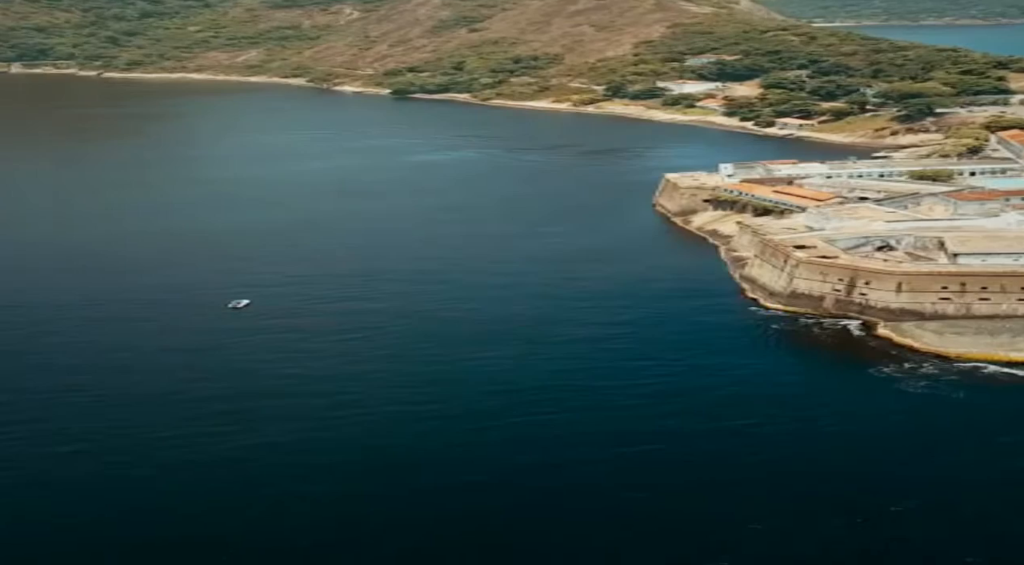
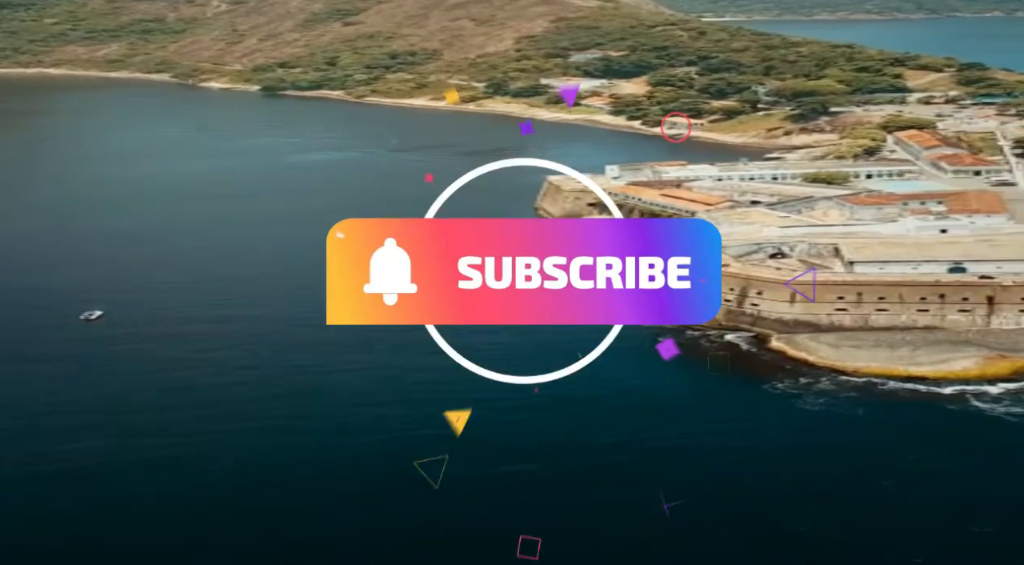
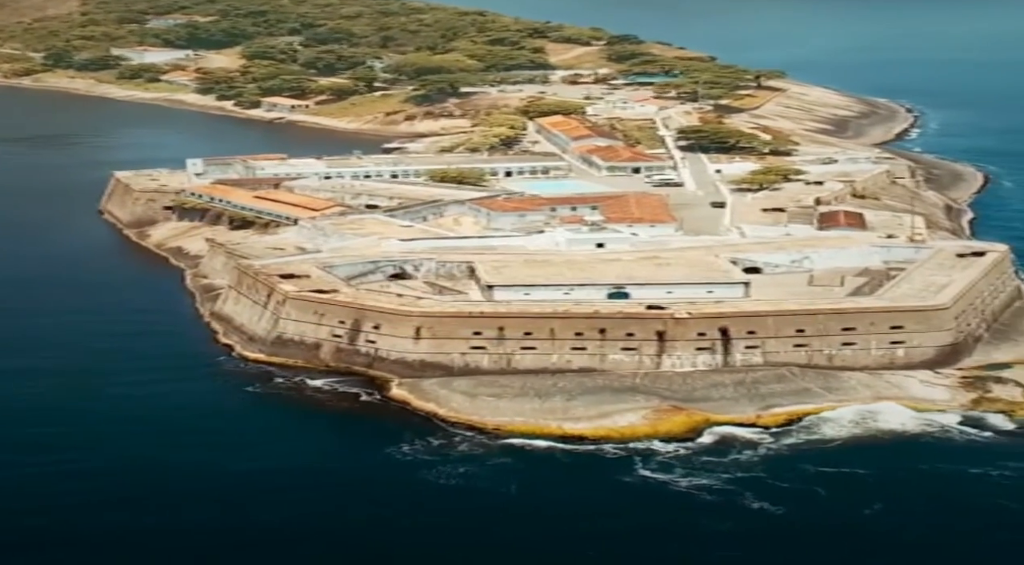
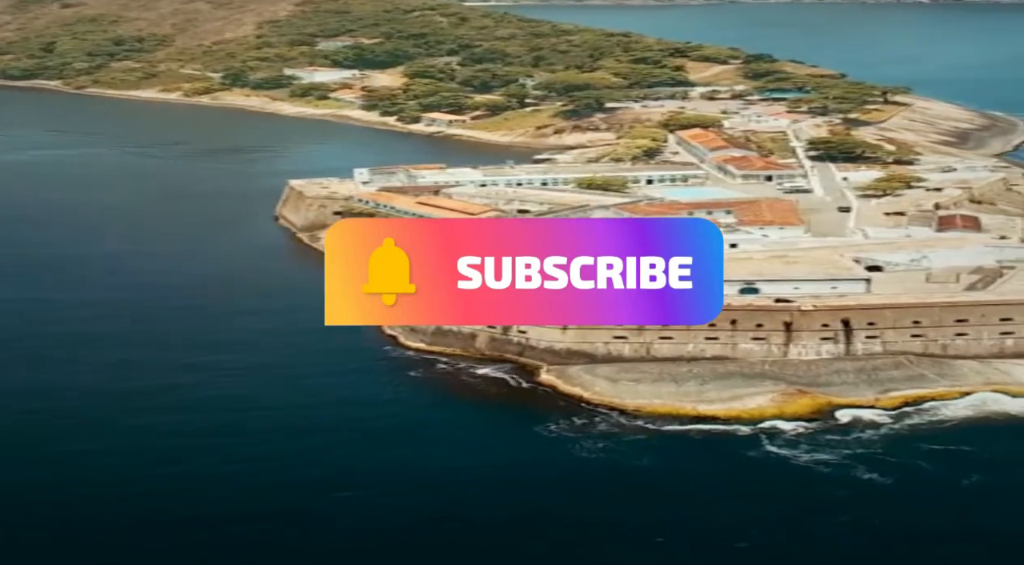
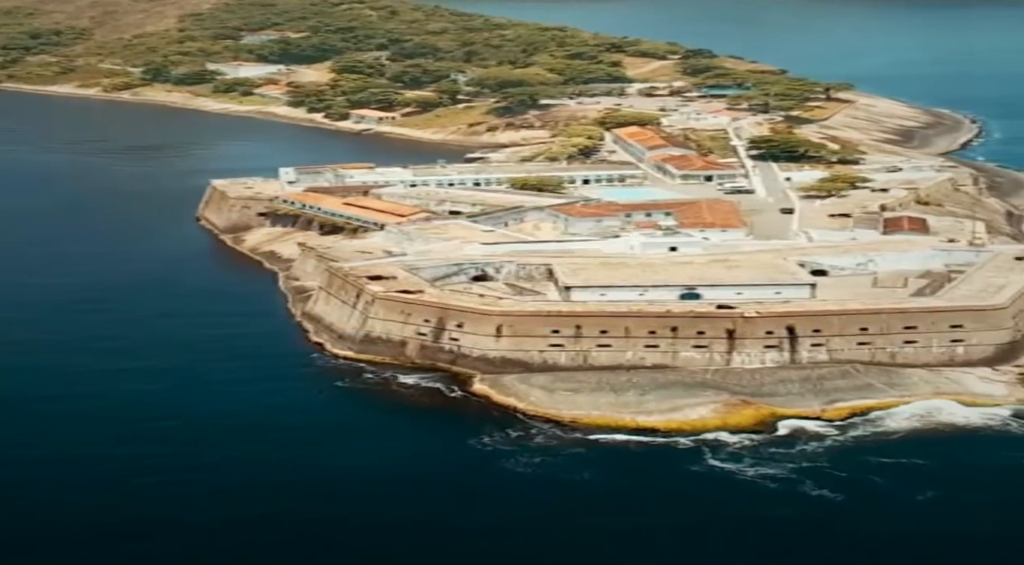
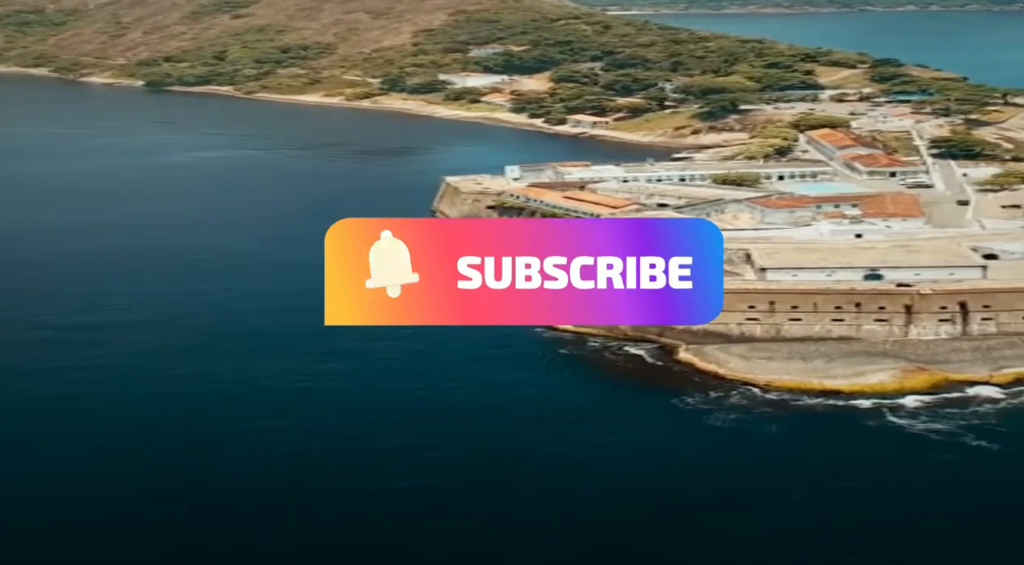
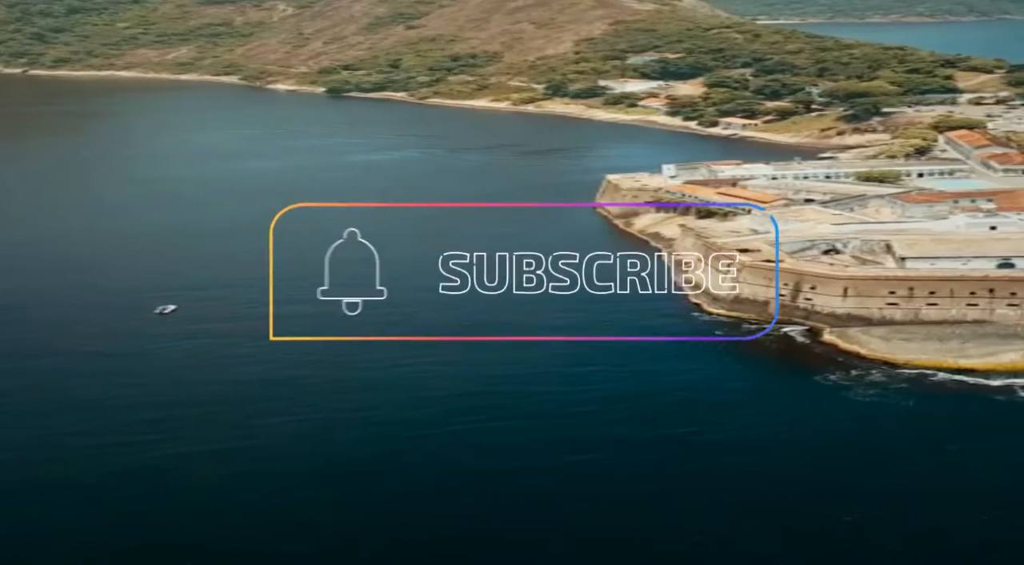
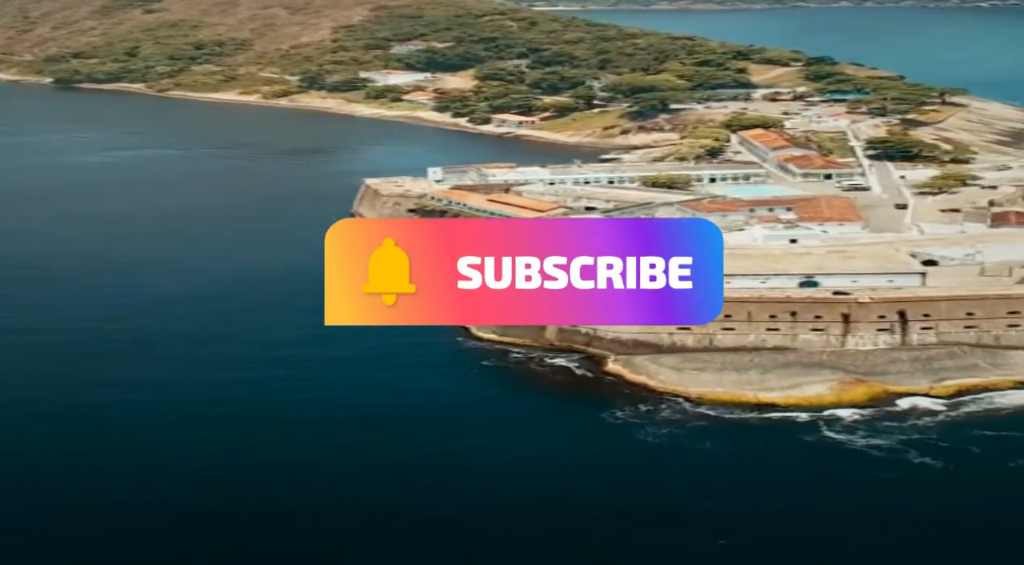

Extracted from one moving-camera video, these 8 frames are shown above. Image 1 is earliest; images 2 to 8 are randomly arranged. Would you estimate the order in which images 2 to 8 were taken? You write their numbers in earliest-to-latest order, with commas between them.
7, 2, 6, 8, 4, 5, 3
